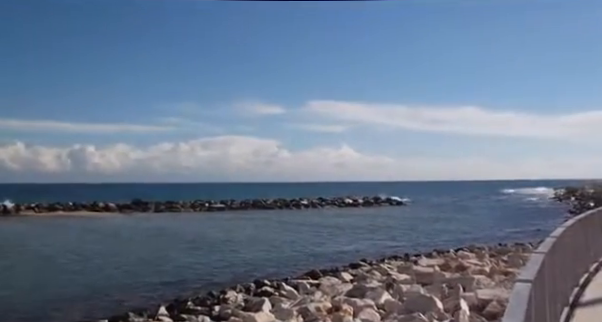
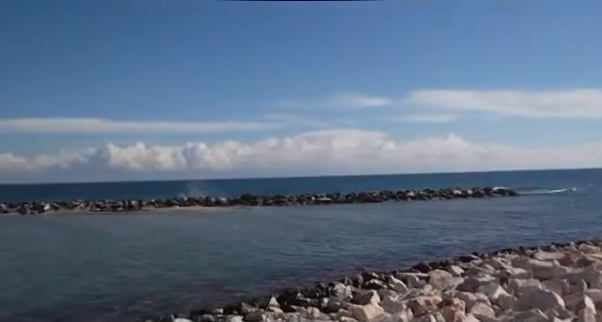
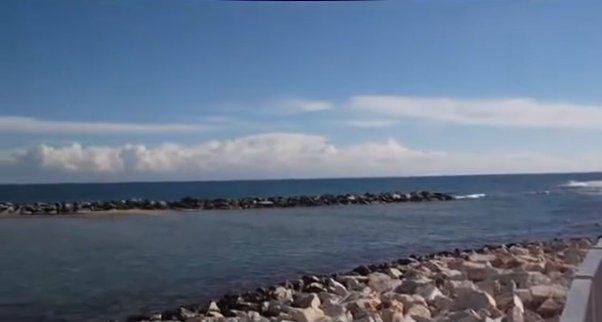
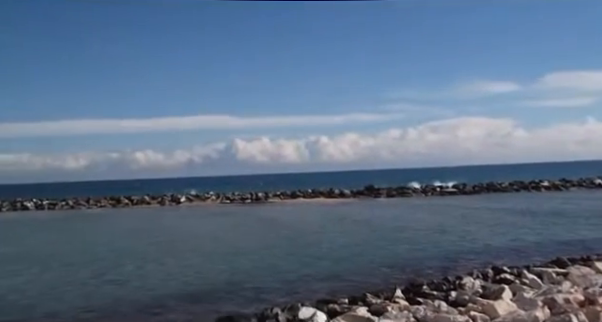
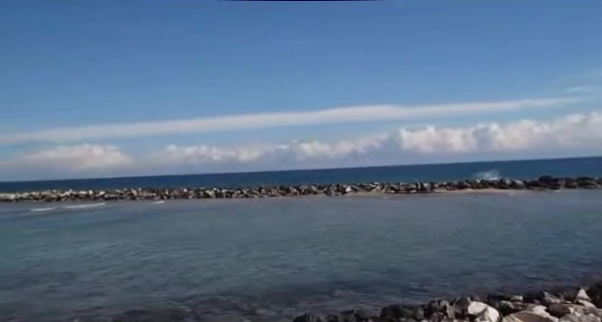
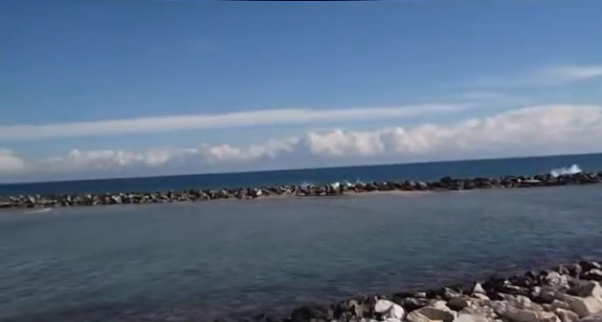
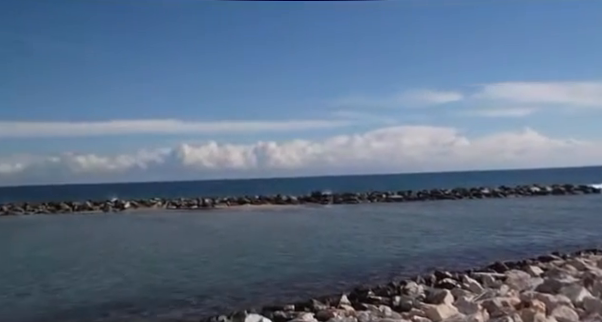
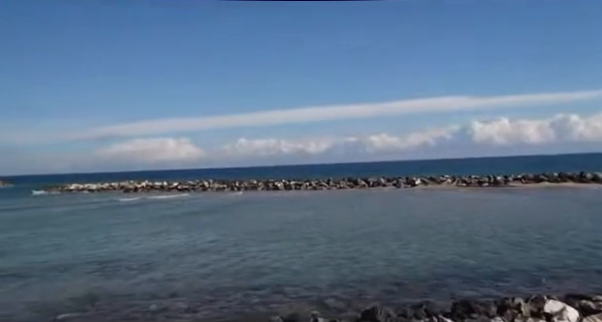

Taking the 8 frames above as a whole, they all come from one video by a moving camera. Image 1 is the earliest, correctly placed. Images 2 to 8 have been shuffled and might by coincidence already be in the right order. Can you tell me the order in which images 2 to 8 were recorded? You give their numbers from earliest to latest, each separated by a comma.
3, 2, 7, 4, 6, 5, 8
